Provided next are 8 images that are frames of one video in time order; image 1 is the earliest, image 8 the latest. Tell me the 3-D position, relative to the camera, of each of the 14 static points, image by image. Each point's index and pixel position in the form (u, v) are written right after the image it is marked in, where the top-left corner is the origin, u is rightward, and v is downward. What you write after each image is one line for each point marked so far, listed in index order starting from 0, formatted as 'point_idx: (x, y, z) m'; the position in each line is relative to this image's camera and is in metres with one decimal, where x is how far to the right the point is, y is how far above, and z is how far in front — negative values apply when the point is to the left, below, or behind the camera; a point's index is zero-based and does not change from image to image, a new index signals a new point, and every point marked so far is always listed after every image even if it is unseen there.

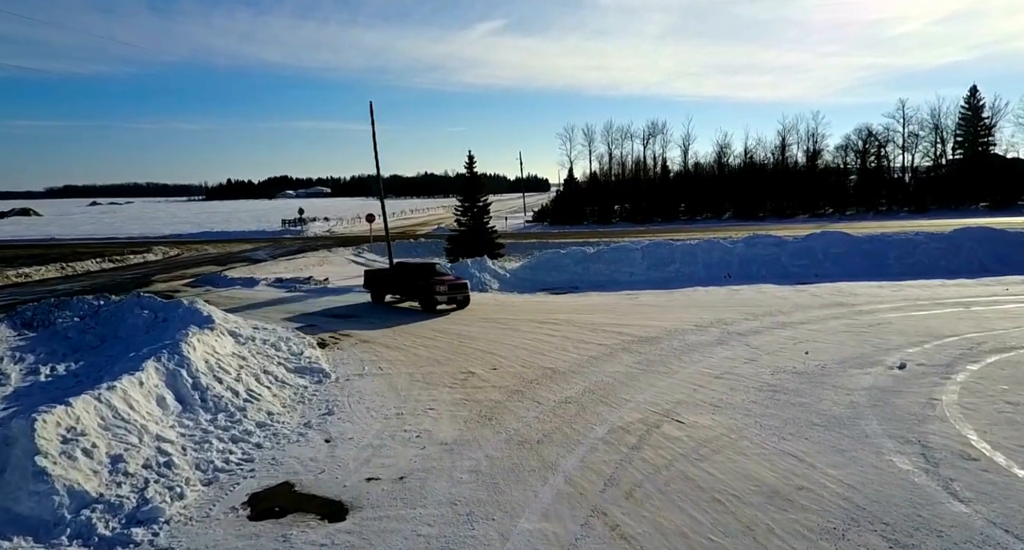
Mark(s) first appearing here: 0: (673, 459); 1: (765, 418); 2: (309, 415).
0: (+2.5, -2.8, +8.3) m
1: (+4.5, -2.5, +9.5) m
2: (-4.0, -2.8, +10.7) m
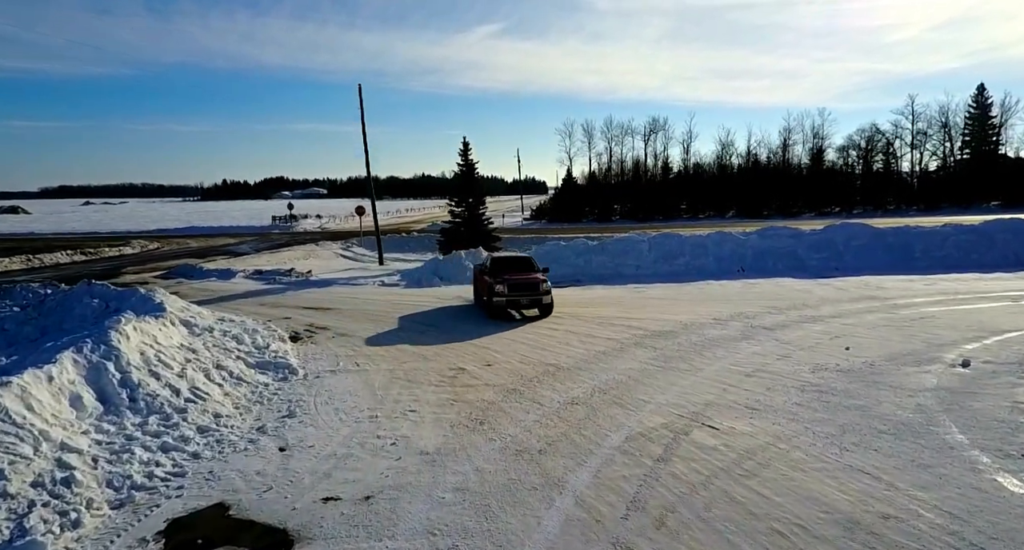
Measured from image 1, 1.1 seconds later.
0: (+2.4, -2.4, +6.5) m
1: (+4.4, -2.1, +7.8) m
2: (-4.1, -2.4, +8.9) m
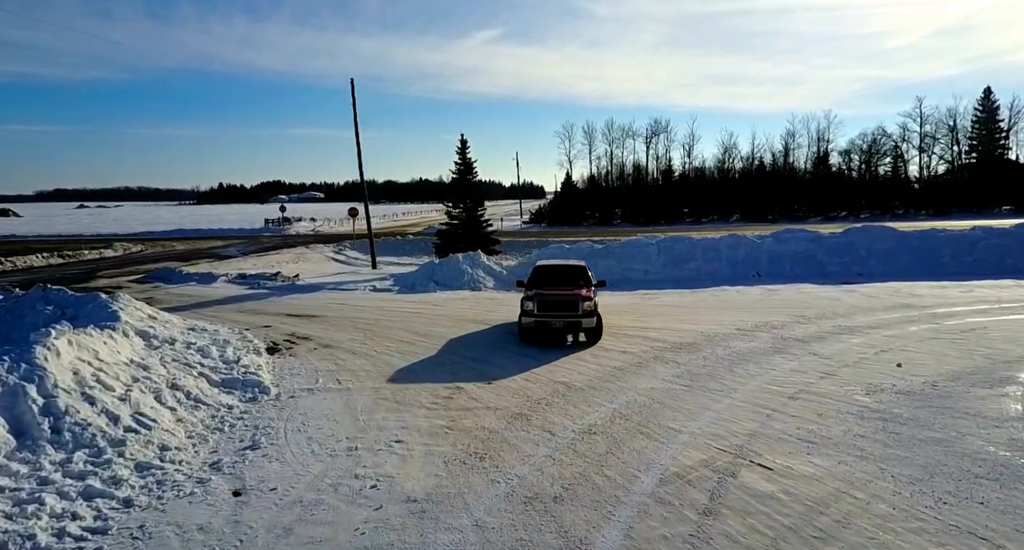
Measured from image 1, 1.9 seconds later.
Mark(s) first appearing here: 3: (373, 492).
0: (+2.5, -2.5, +5.1) m
1: (+4.5, -2.2, +6.3) m
2: (-4.0, -2.4, +7.5) m
3: (-1.6, -2.5, +6.3) m
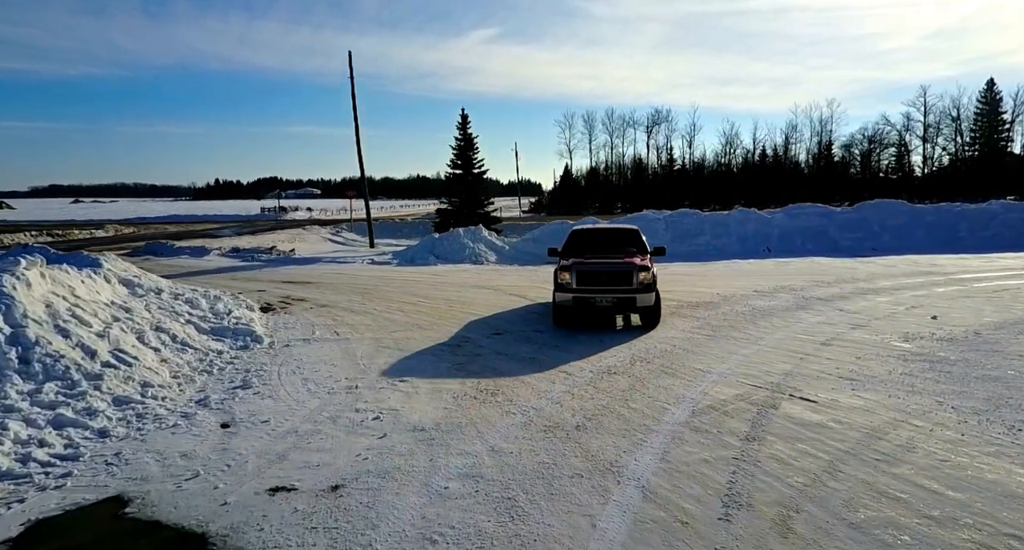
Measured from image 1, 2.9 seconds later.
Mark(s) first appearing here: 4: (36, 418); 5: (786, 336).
0: (+2.7, -1.5, +4.5) m
1: (+4.7, -1.3, +5.8) m
2: (-3.8, -1.4, +6.8) m
3: (-1.4, -1.6, +5.7) m
4: (-4.7, -1.4, +5.4) m
5: (+4.4, -1.0, +8.7) m
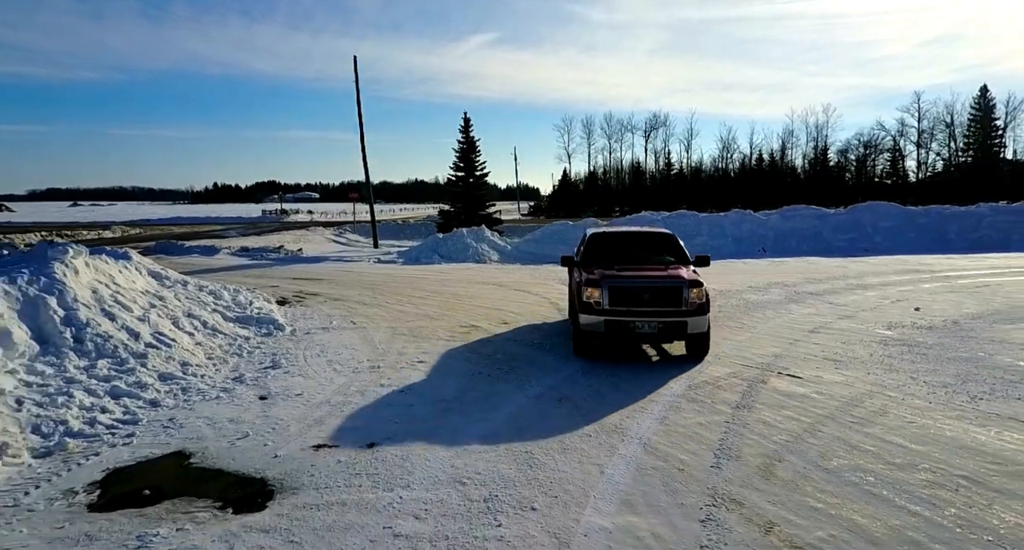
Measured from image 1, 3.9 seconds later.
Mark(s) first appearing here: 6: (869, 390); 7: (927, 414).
0: (+2.9, -1.4, +5.1) m
1: (+4.9, -1.1, +6.4) m
2: (-3.7, -1.3, +7.4) m
3: (-1.3, -1.4, +6.3) m
4: (-4.6, -1.2, +6.0) m
5: (+4.5, -0.9, +9.2) m
6: (+3.9, -1.2, +5.9) m
7: (+4.0, -1.3, +5.2) m
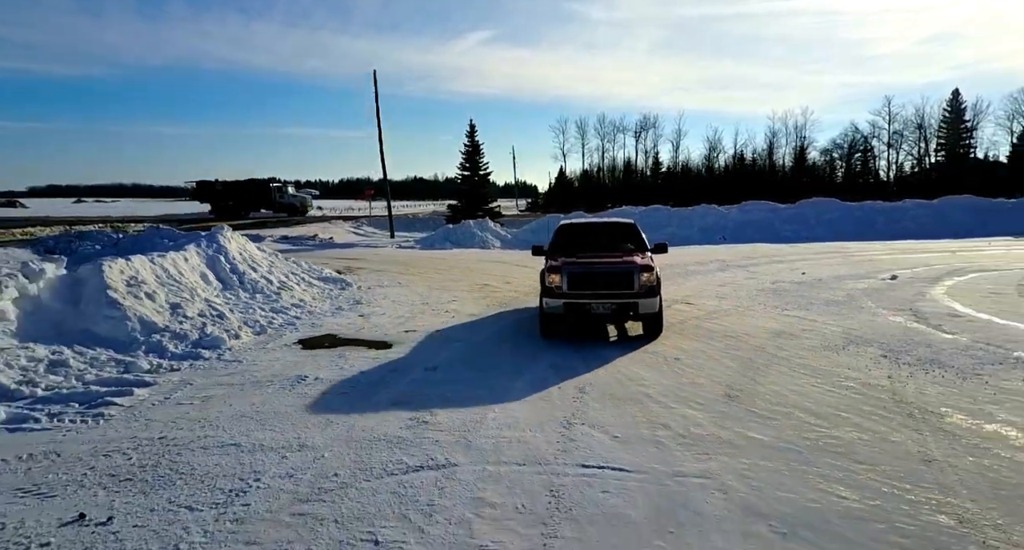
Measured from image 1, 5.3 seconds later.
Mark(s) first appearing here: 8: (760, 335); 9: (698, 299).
0: (+2.9, -0.8, +9.0) m
1: (+4.9, -0.5, +10.2) m
2: (-3.6, -0.6, +11.3) m
3: (-1.2, -0.8, +10.1) m
4: (-4.5, -0.6, +9.8) m
5: (+4.5, -0.2, +13.1) m
6: (+3.9, -0.6, +9.8) m
7: (+4.0, -0.7, +9.0) m
8: (+3.5, -0.8, +7.6) m
9: (+3.6, -0.5, +10.6) m
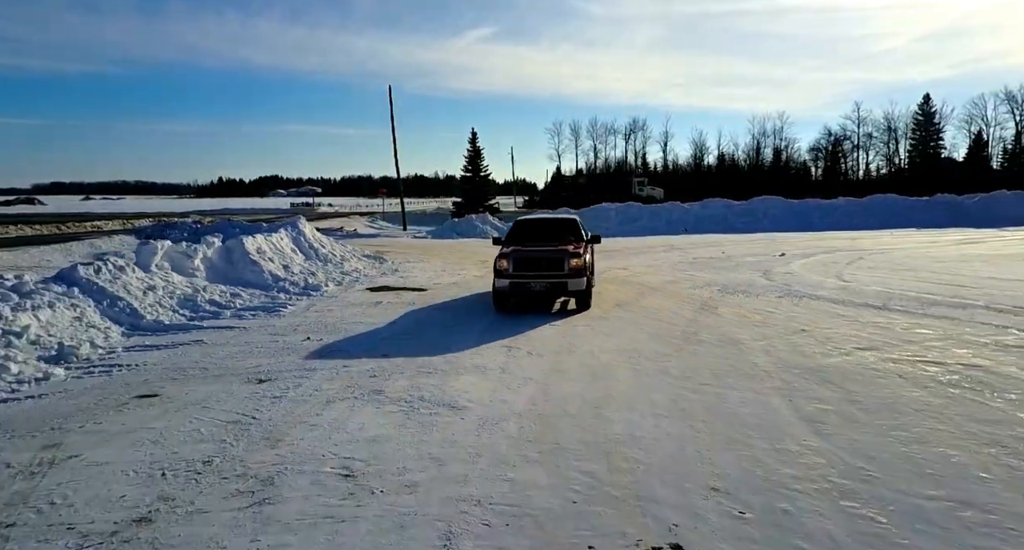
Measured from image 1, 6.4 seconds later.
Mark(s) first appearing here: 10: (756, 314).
0: (+2.7, -0.1, +13.5) m
1: (+4.7, +0.2, +14.8) m
2: (-3.8, +0.1, +15.8) m
3: (-1.4, -0.1, +14.7) m
4: (-4.7, +0.1, +14.4) m
5: (+4.3, +0.5, +17.7) m
6: (+3.7, +0.1, +14.3) m
7: (+3.8, 0.0, +13.6) m
8: (+3.3, -0.2, +12.2) m
9: (+3.4, +0.2, +15.1) m
10: (+3.9, -0.6, +8.7) m
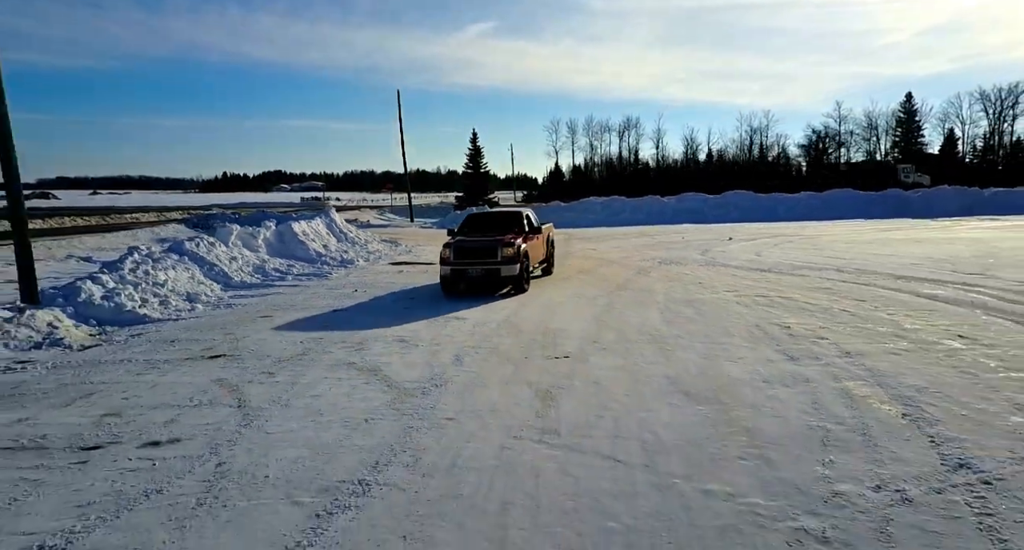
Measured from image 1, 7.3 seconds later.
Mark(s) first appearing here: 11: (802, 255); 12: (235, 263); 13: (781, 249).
0: (+2.5, +0.6, +16.9) m
1: (+4.4, +0.8, +18.1) m
2: (-4.1, +0.7, +19.2) m
3: (-1.7, +0.6, +18.0) m
4: (-5.0, +0.8, +17.7) m
5: (+4.1, +1.2, +21.0) m
6: (+3.5, +0.7, +17.7) m
7: (+3.6, +0.7, +16.9) m
8: (+3.0, +0.5, +15.5) m
9: (+3.2, +0.8, +18.5) m
10: (+3.6, 0.0, +12.0) m
11: (+7.6, +0.5, +14.2) m
12: (-6.7, +0.3, +13.0) m
13: (+8.0, +0.8, +16.0) m
